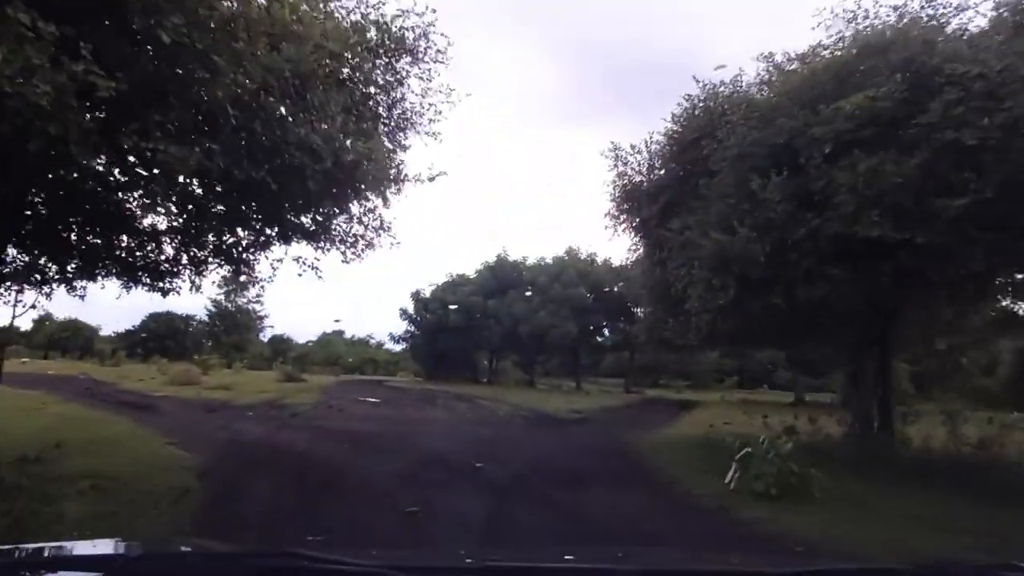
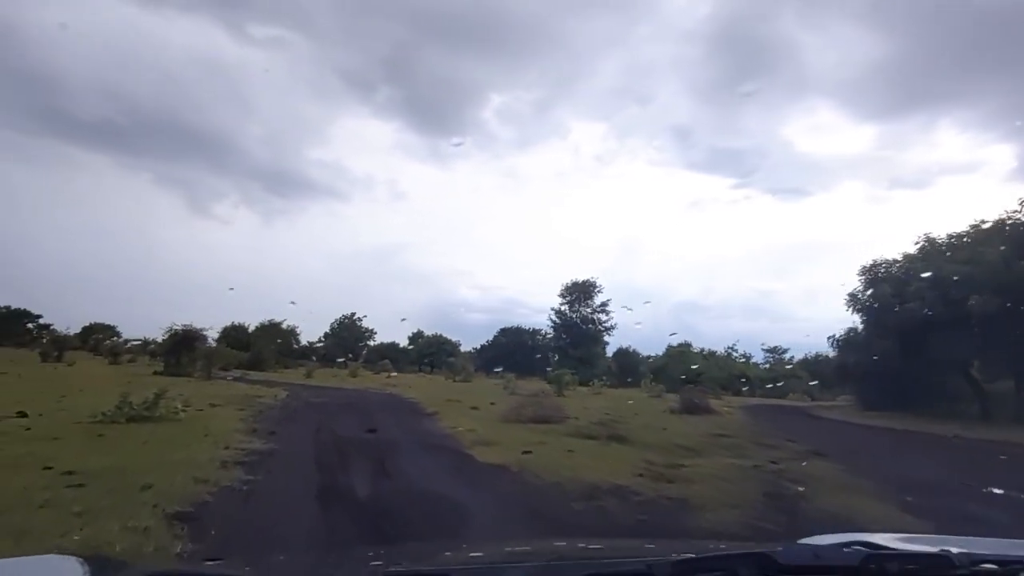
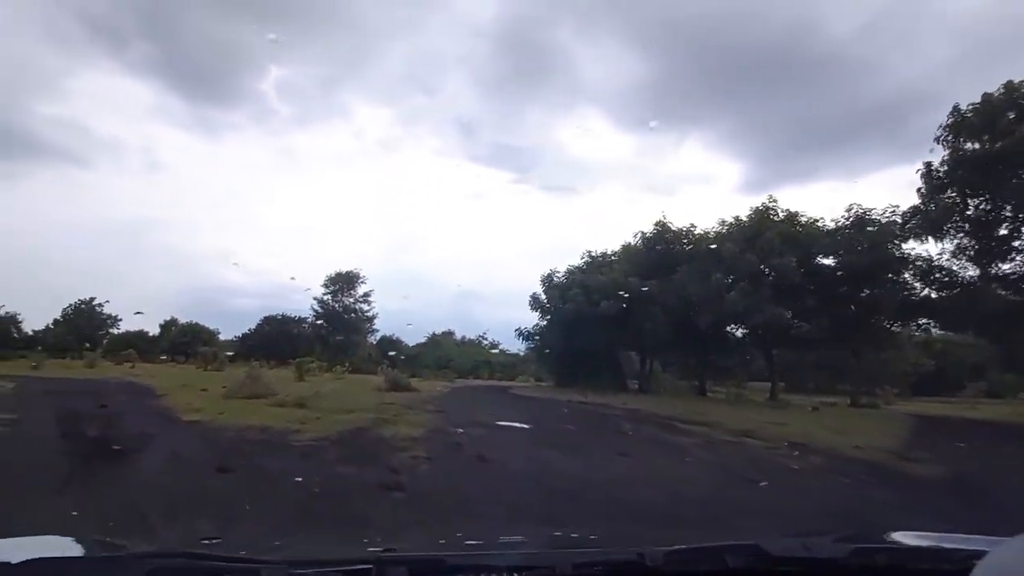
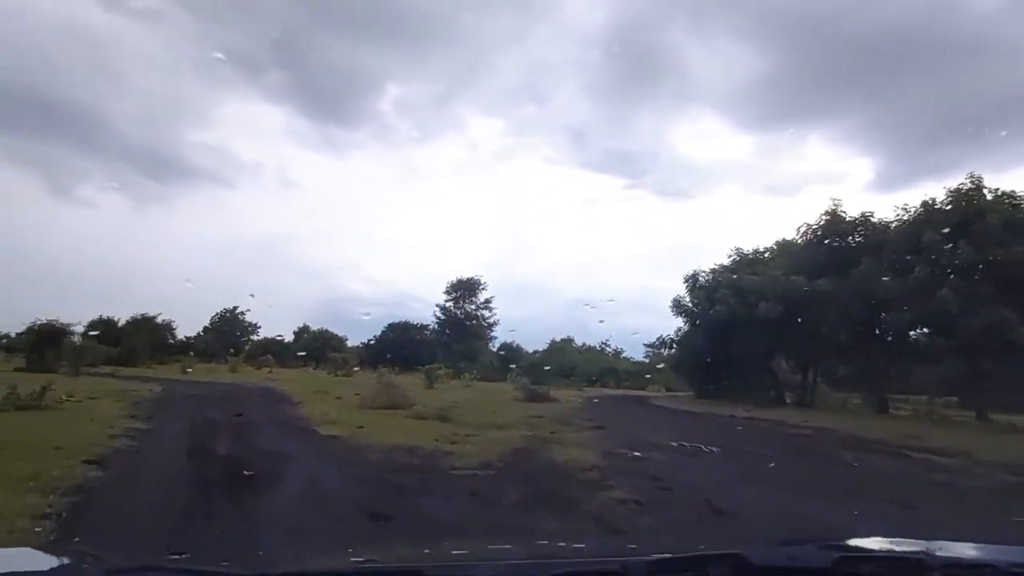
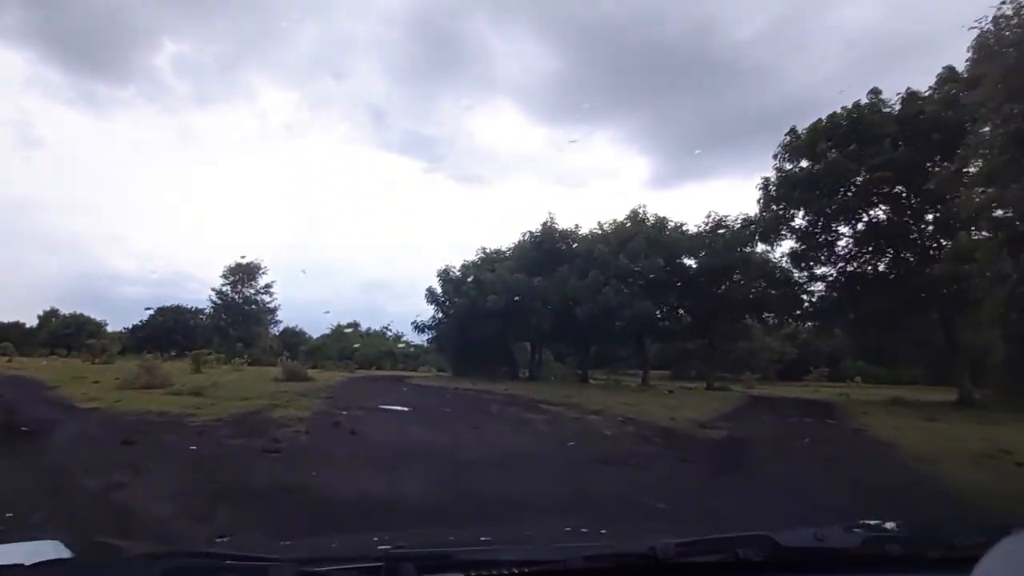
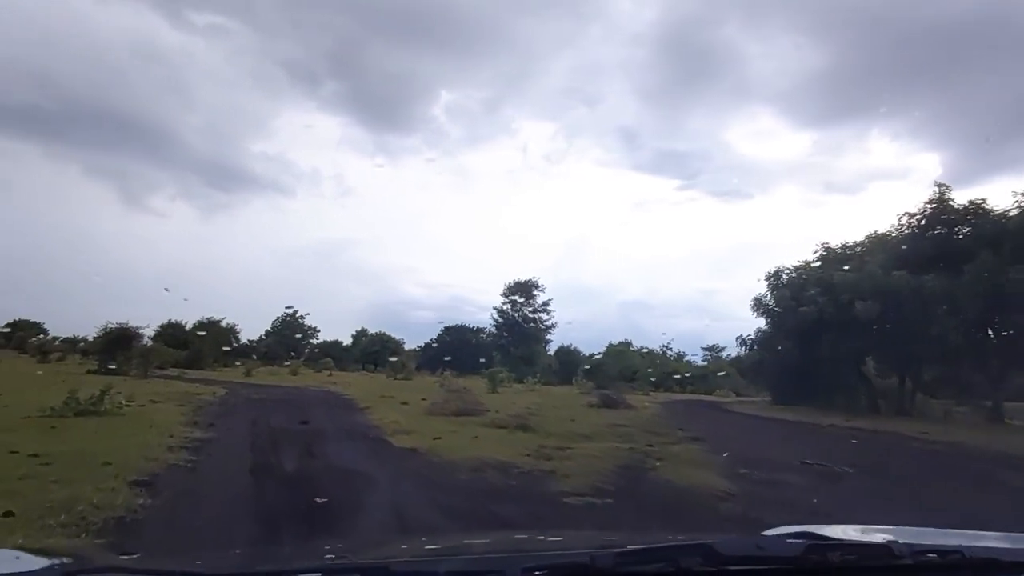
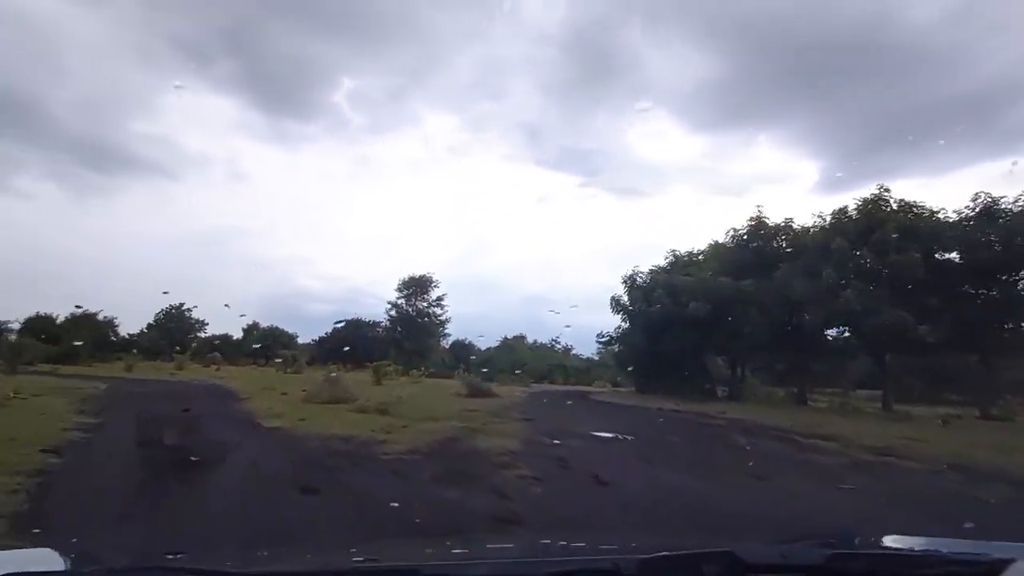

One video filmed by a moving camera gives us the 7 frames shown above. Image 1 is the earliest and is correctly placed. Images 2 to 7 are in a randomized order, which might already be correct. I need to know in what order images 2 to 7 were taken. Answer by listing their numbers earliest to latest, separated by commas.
5, 3, 7, 4, 6, 2
